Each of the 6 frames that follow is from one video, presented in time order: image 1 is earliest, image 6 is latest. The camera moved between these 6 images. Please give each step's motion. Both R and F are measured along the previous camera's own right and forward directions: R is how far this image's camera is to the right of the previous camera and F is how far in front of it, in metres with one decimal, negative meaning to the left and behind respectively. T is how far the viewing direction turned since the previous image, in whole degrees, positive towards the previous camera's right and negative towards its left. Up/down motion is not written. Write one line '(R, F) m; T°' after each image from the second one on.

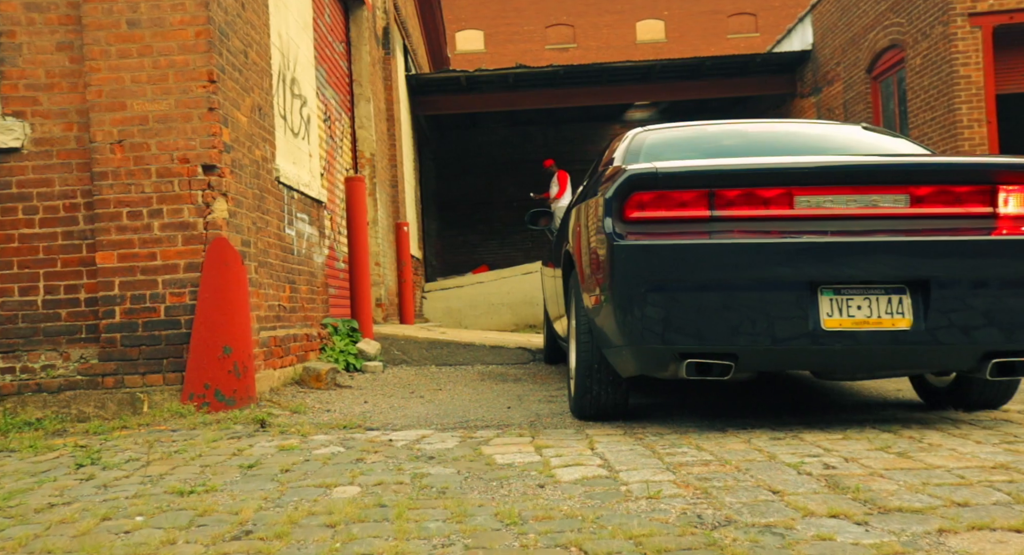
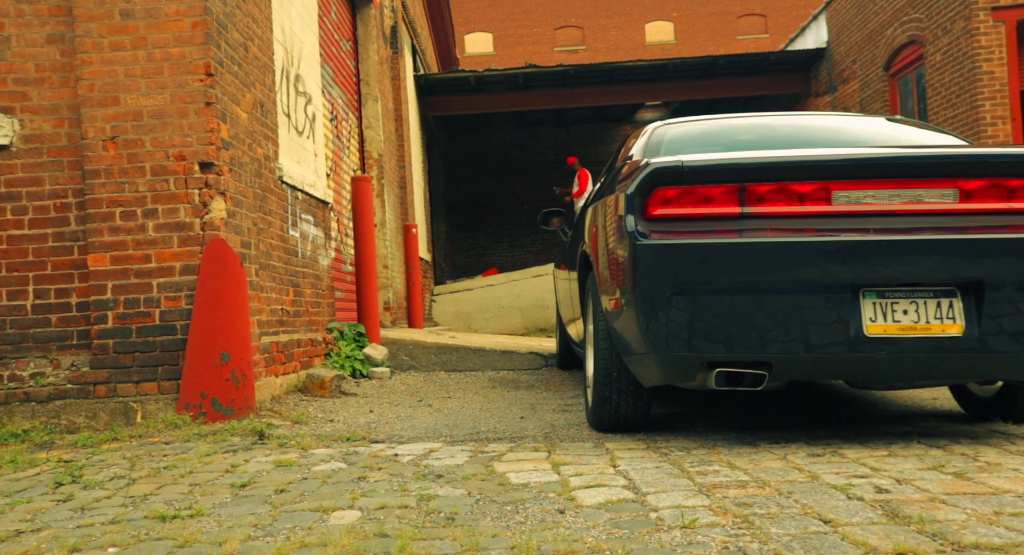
(0.0, +0.3) m; -1°
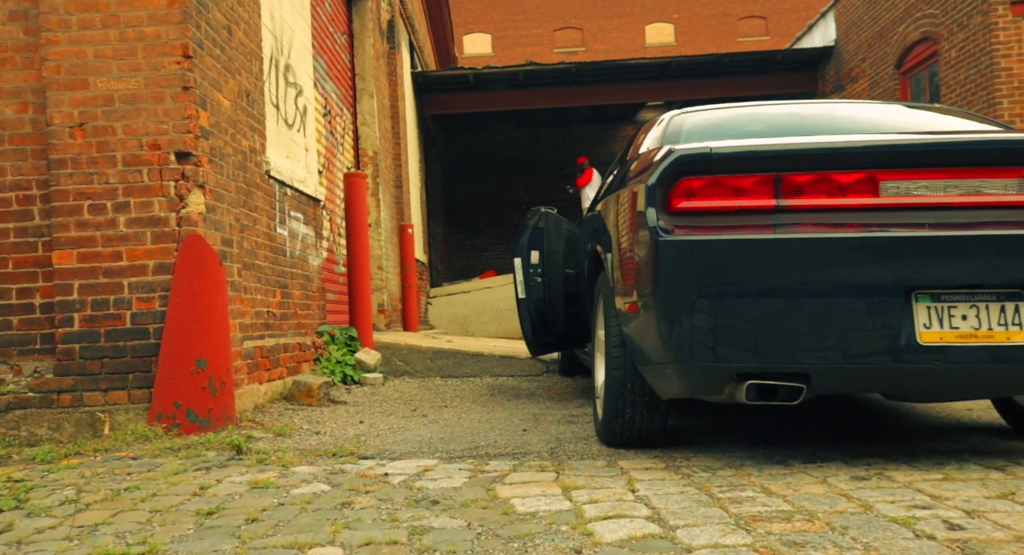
(0.0, +0.4) m; 0°
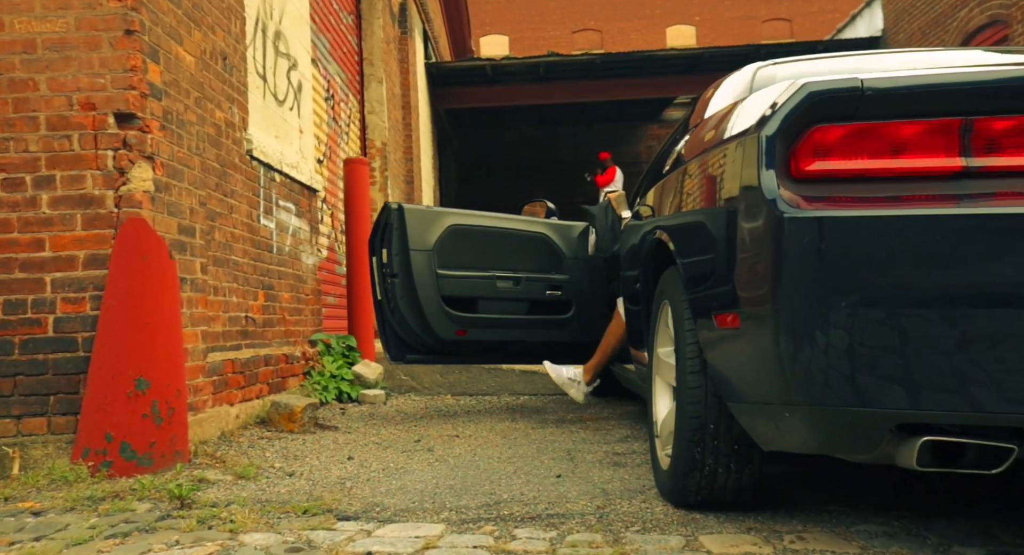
(-0.1, +1.1) m; -1°
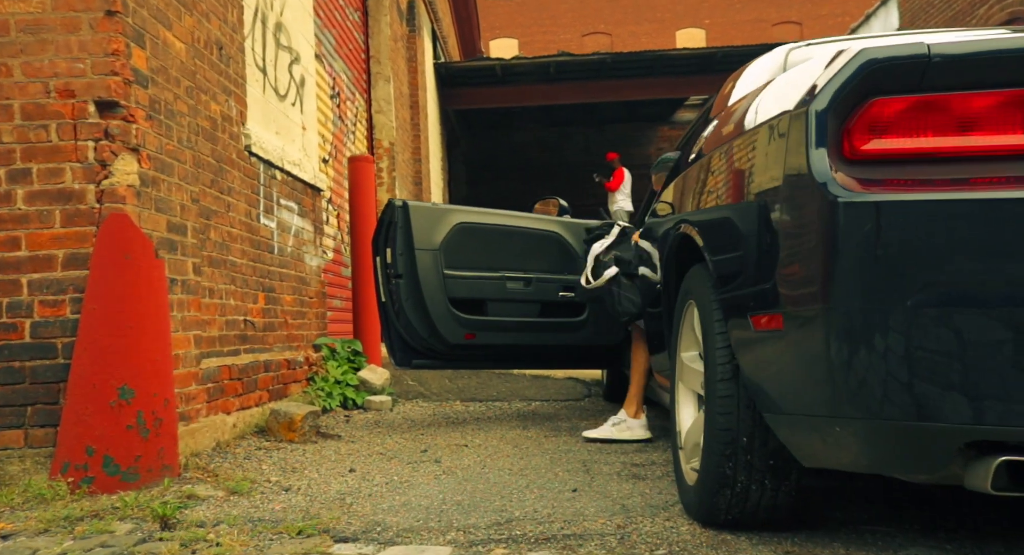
(0.0, +0.3) m; -1°
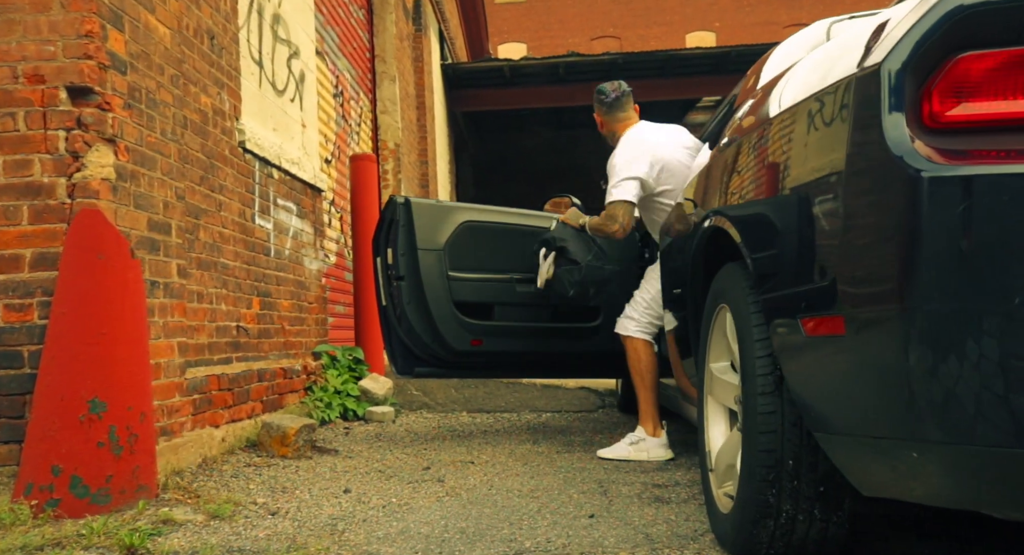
(0.0, +0.3) m; 0°
